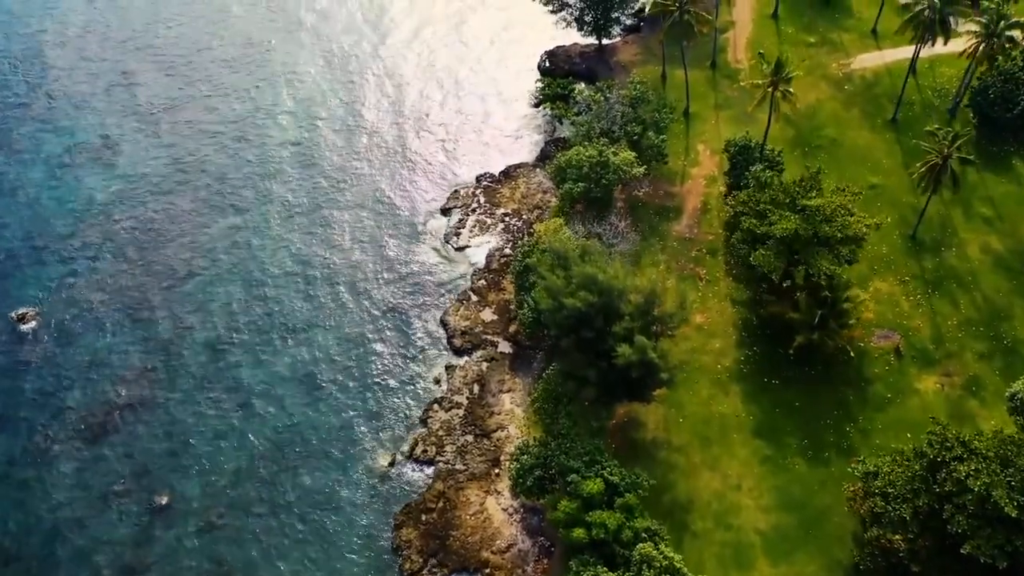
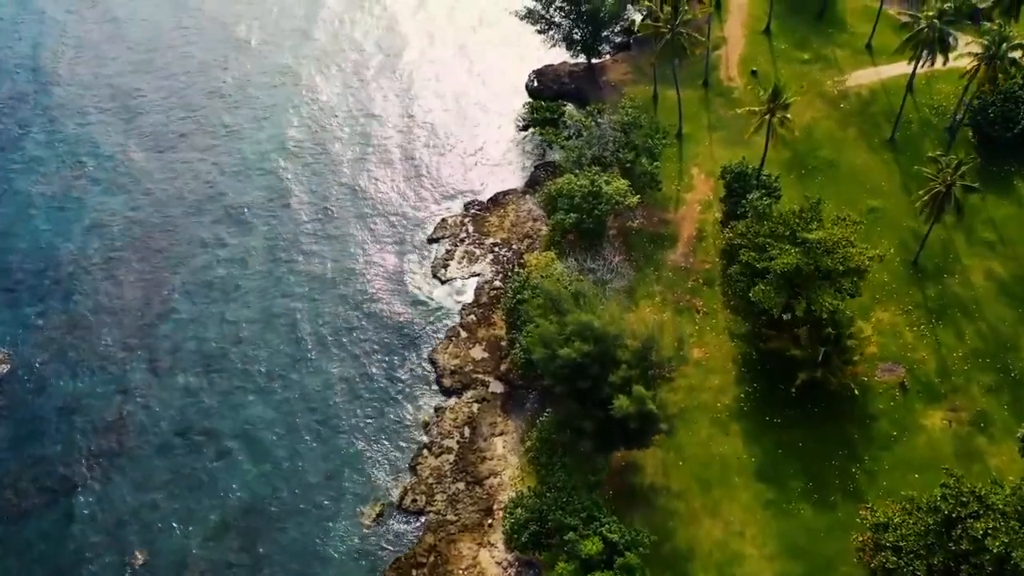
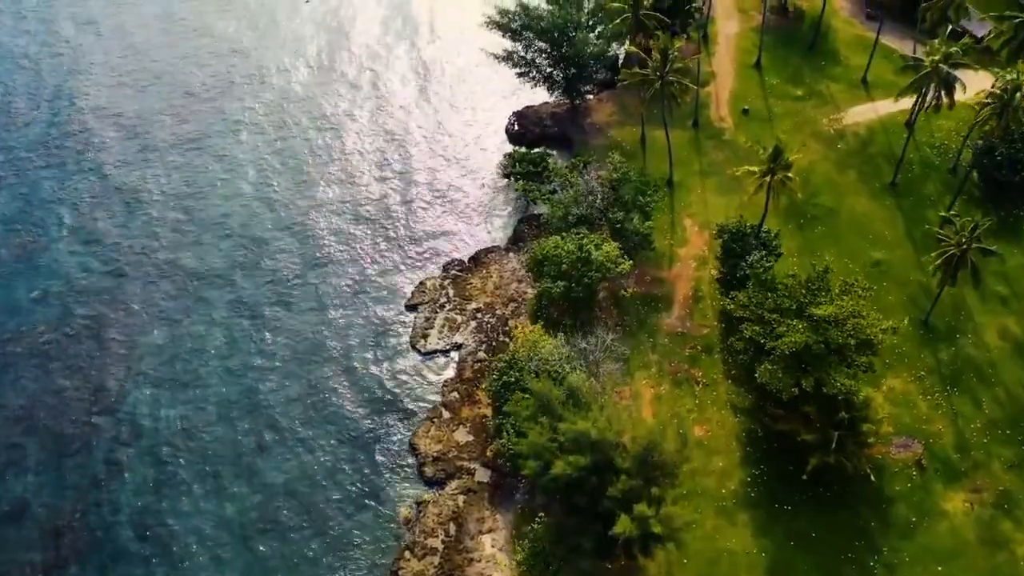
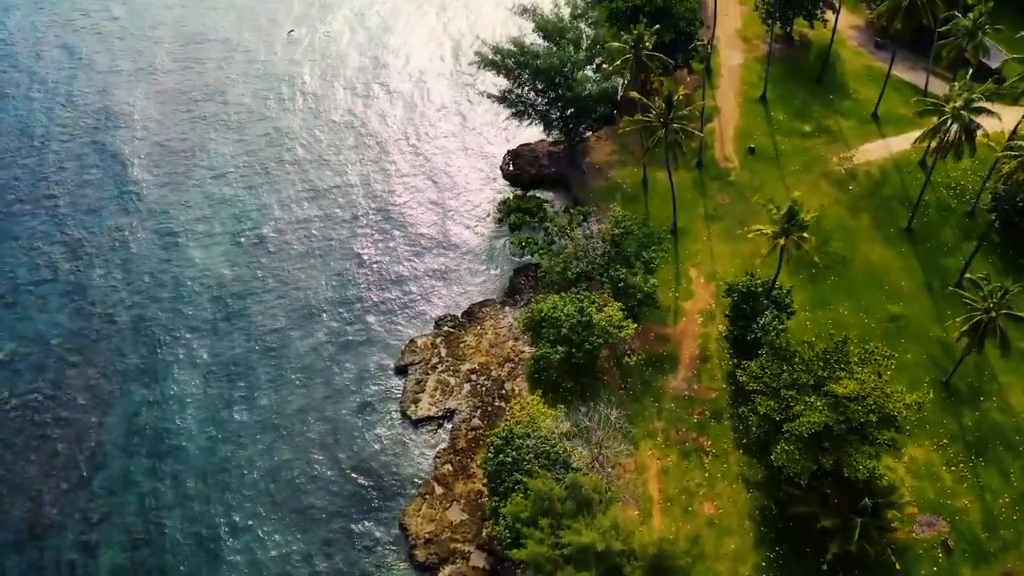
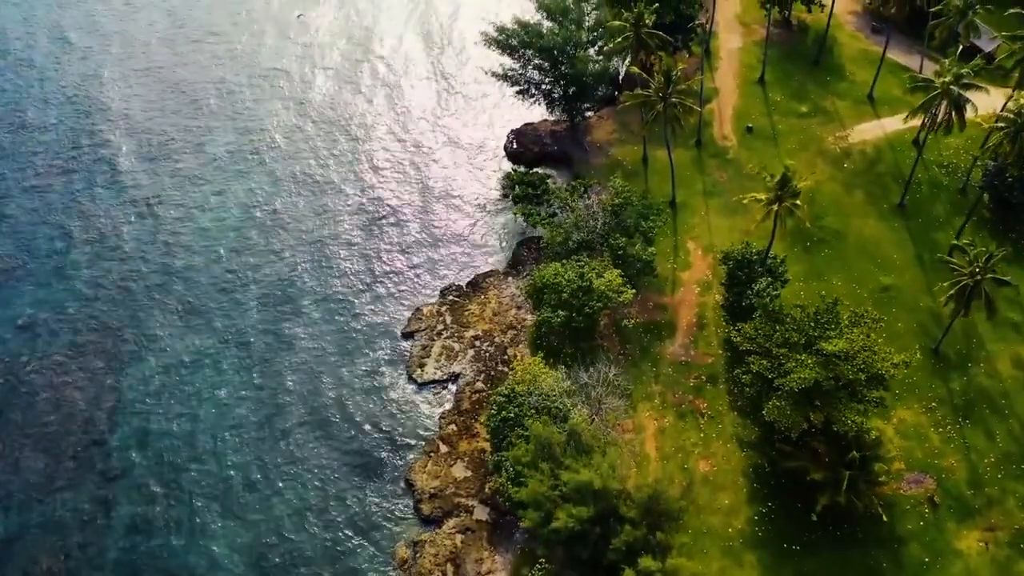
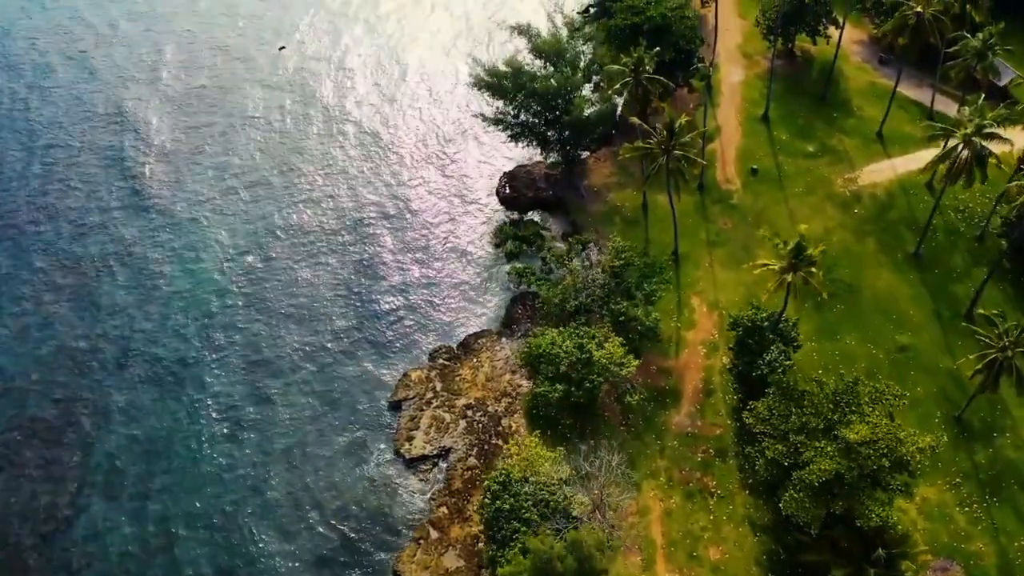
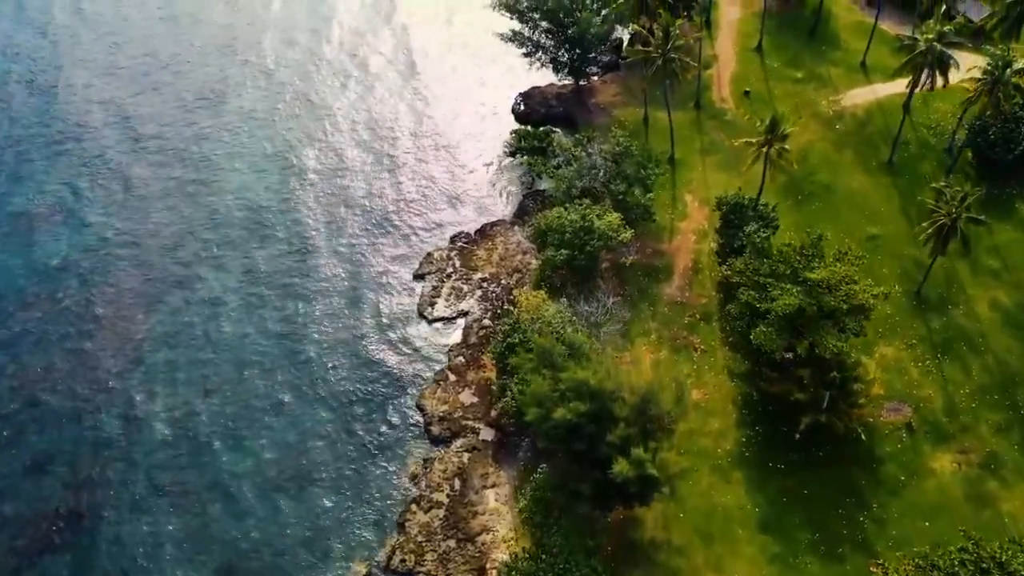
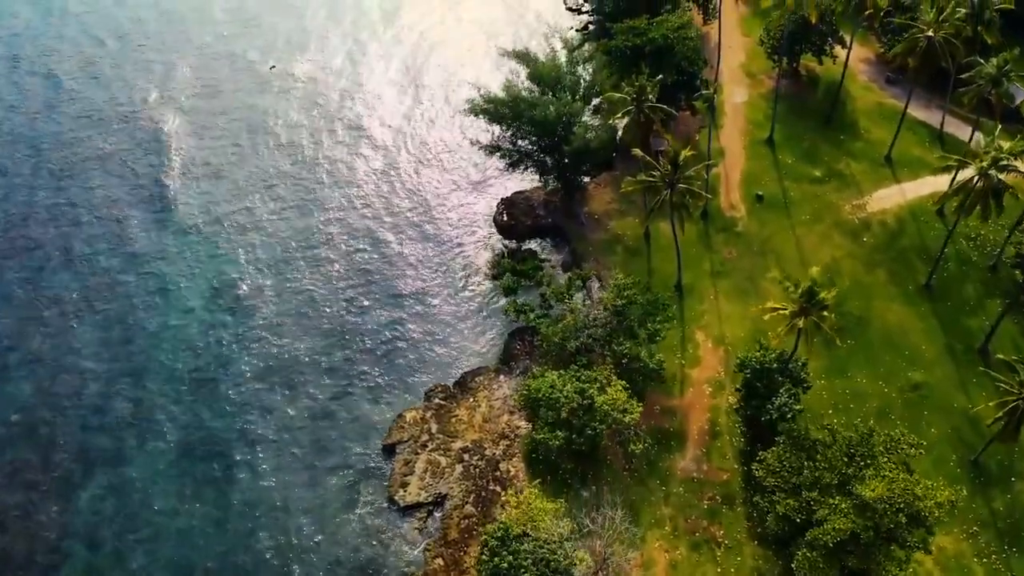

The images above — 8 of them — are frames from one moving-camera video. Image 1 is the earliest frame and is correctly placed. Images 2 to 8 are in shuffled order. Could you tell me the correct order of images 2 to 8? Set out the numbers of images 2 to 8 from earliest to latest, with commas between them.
2, 7, 3, 5, 4, 6, 8
